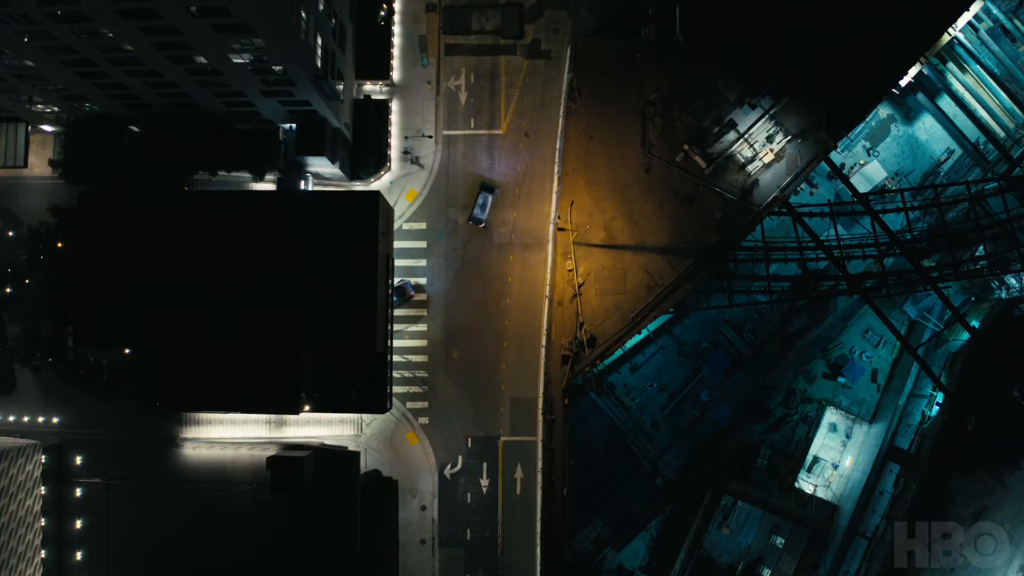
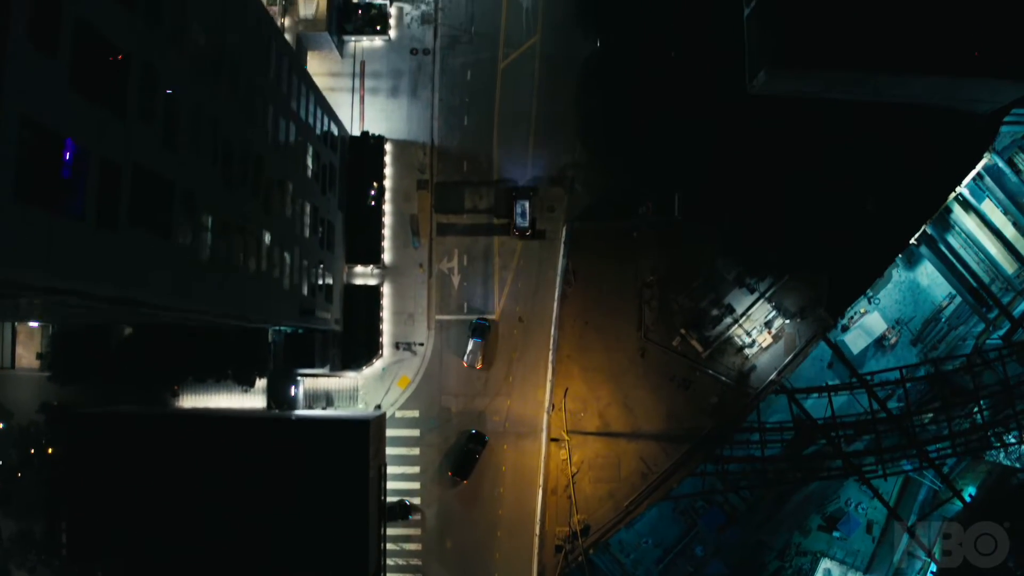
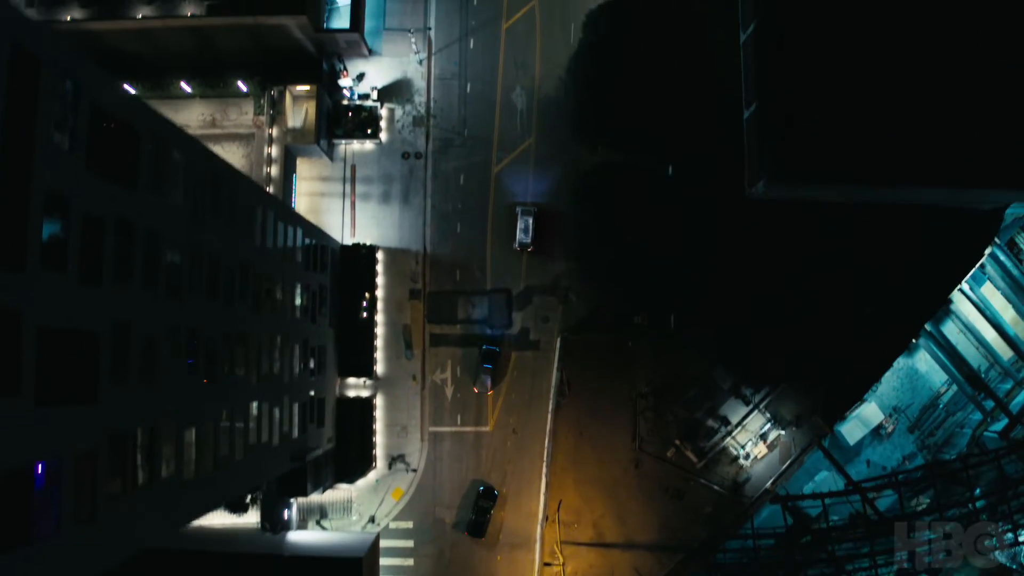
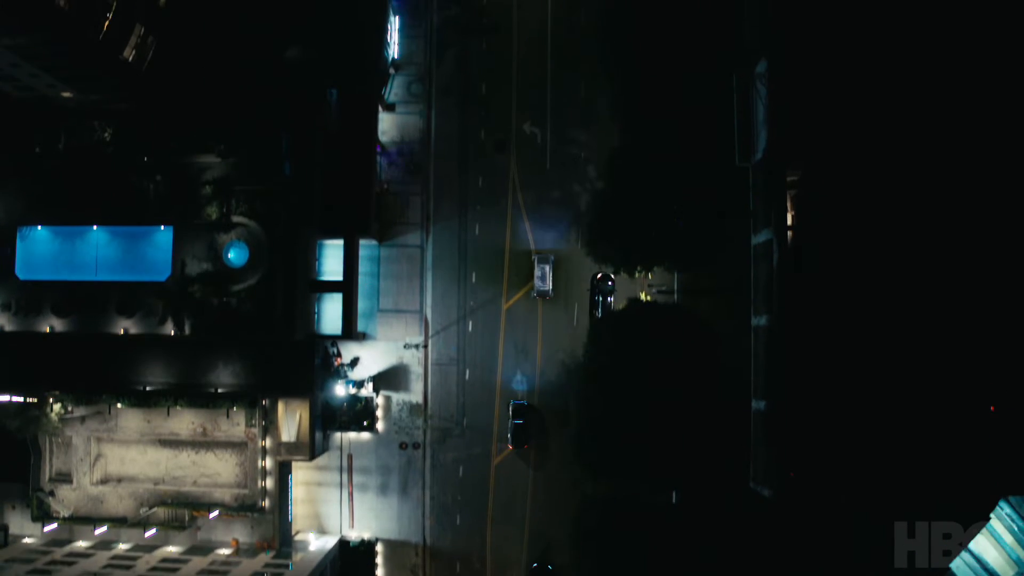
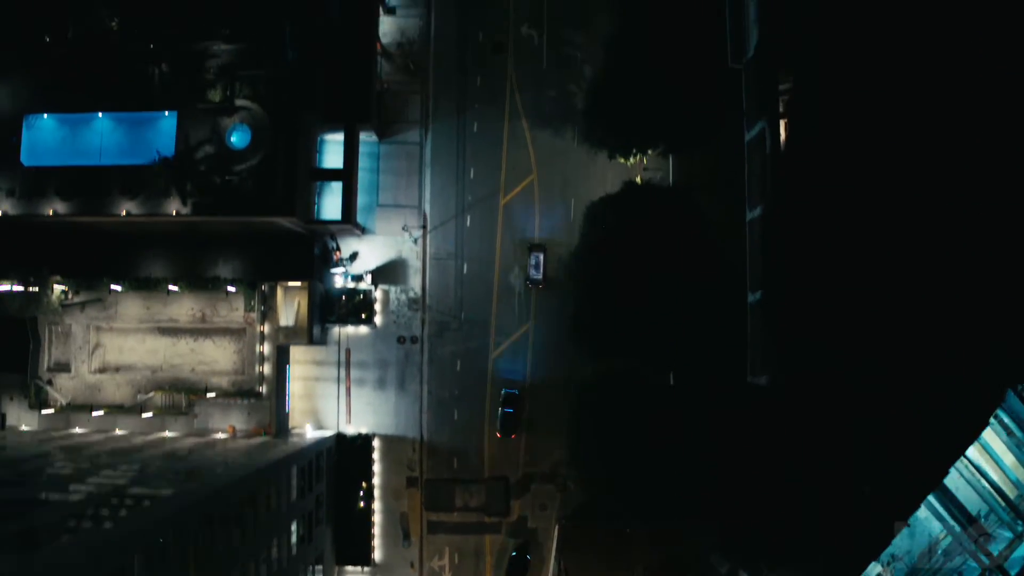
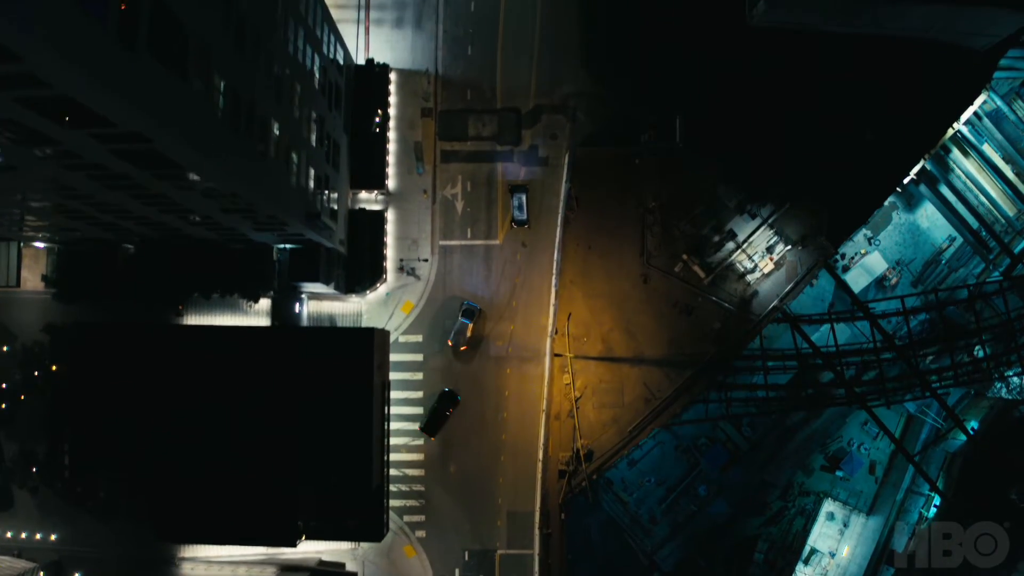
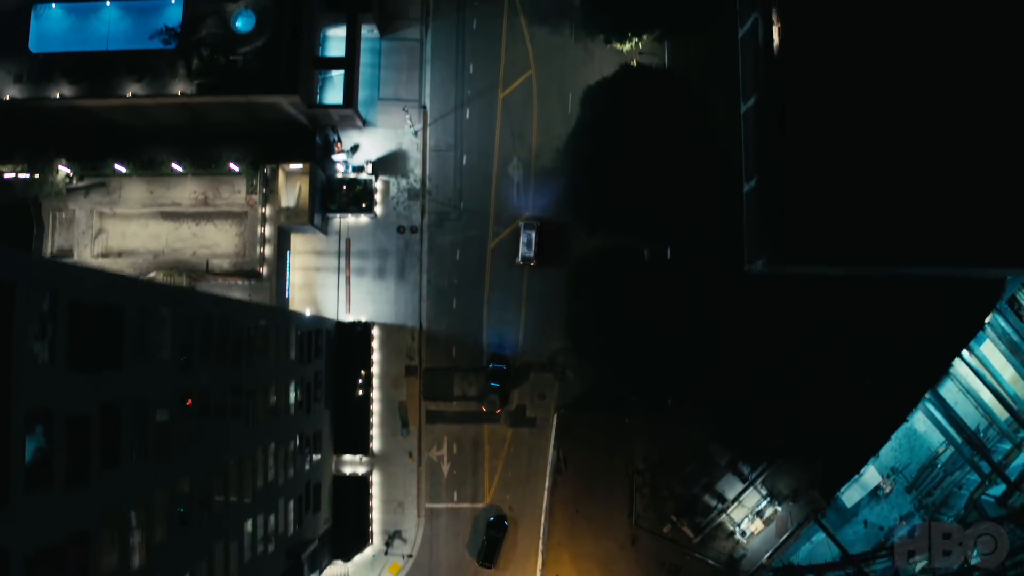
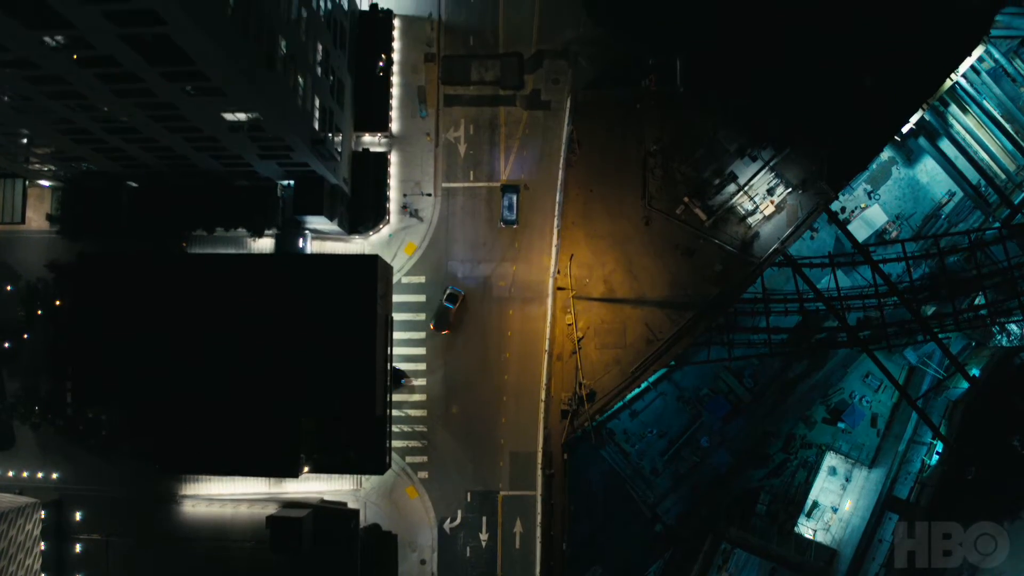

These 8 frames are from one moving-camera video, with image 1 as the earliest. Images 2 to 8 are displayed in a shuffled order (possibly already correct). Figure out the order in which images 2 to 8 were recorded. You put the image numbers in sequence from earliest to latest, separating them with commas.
8, 6, 2, 3, 7, 5, 4
